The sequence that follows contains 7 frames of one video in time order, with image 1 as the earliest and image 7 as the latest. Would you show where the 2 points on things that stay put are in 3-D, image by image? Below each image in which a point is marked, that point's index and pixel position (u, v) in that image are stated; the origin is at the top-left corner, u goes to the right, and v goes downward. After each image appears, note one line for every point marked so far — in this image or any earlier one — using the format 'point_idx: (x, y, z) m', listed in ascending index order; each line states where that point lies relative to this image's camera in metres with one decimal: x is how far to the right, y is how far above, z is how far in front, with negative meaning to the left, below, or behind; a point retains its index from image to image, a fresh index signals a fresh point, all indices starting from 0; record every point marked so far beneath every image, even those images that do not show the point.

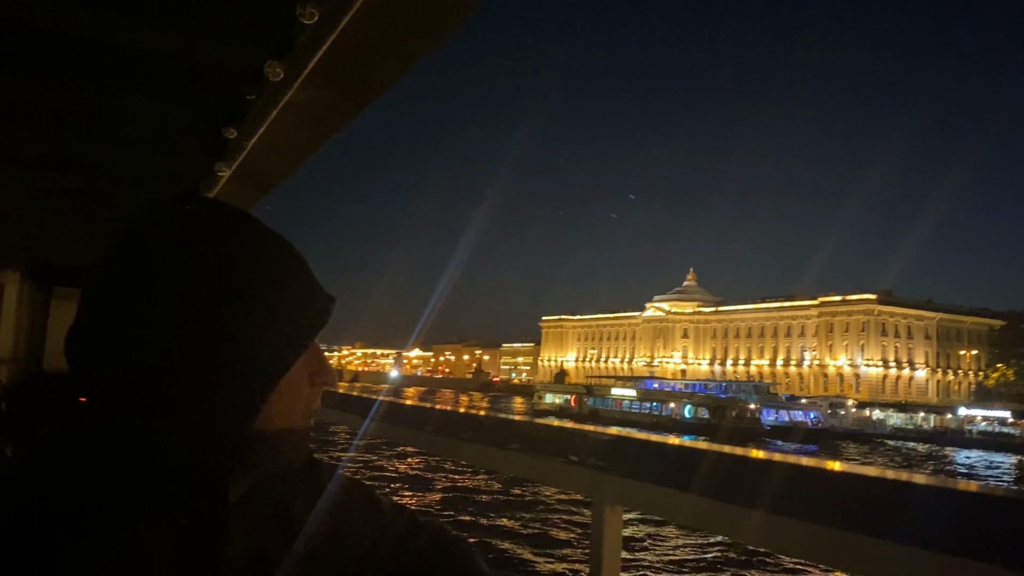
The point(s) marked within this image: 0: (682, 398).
0: (+3.0, -1.9, +14.0) m
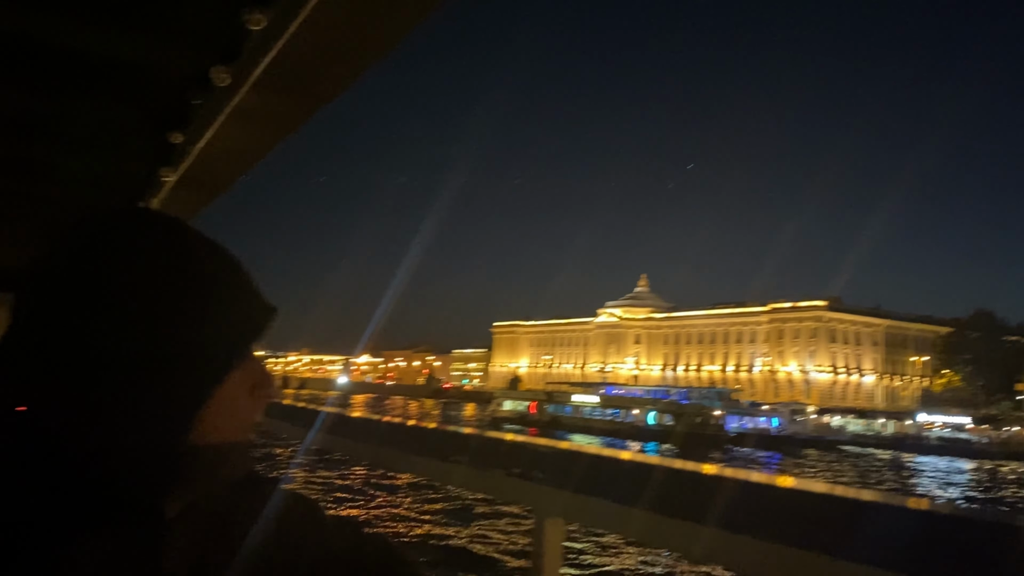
0: (+2.3, -1.9, +13.7) m
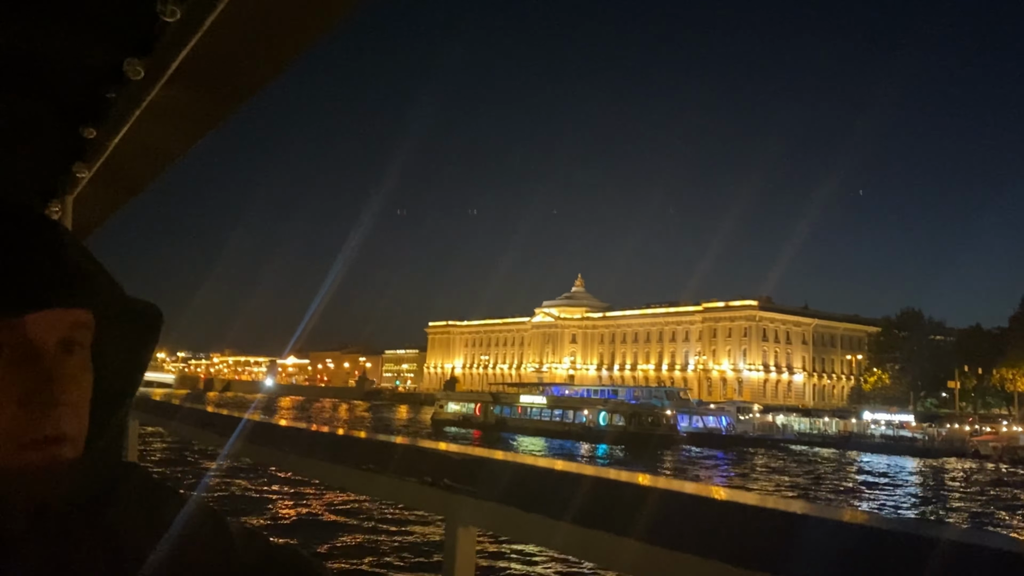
0: (+1.4, -1.9, +13.3) m
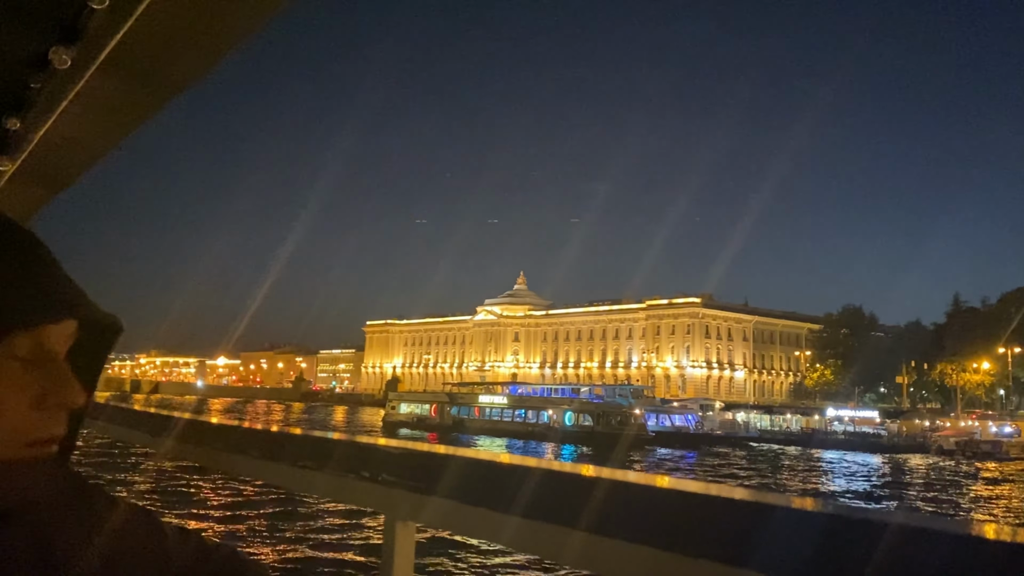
0: (+0.7, -1.8, +12.8) m
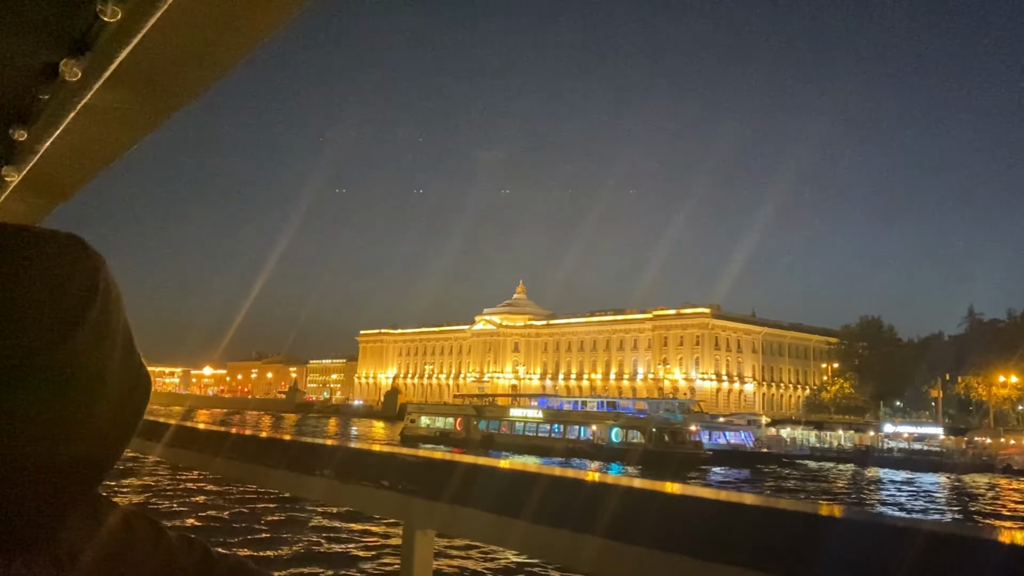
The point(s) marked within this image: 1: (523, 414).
0: (+1.2, -1.9, +11.8) m
1: (+0.2, -2.0, +12.7) m
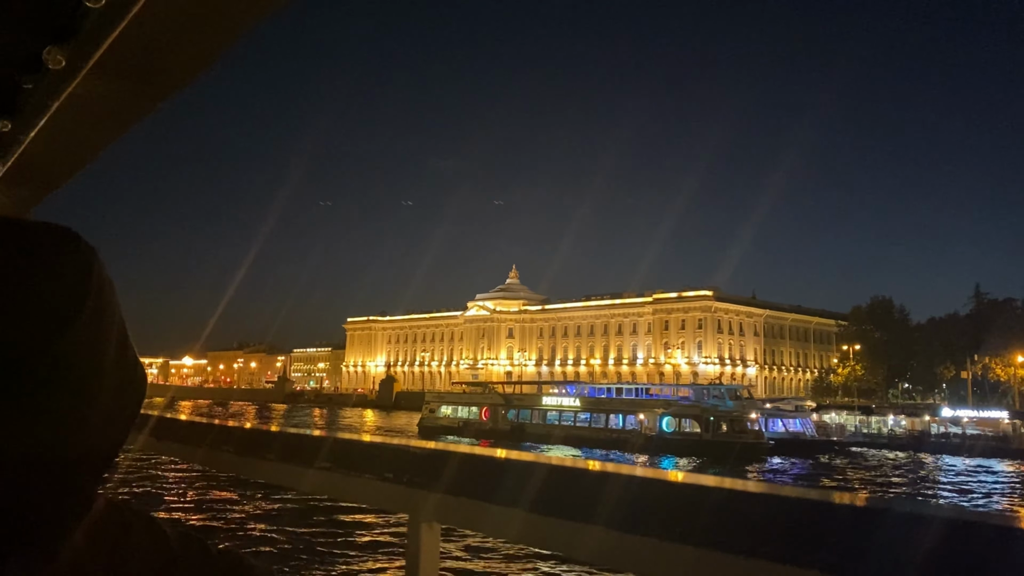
0: (+1.7, -1.6, +11.0) m
1: (+0.6, -1.7, +11.8) m
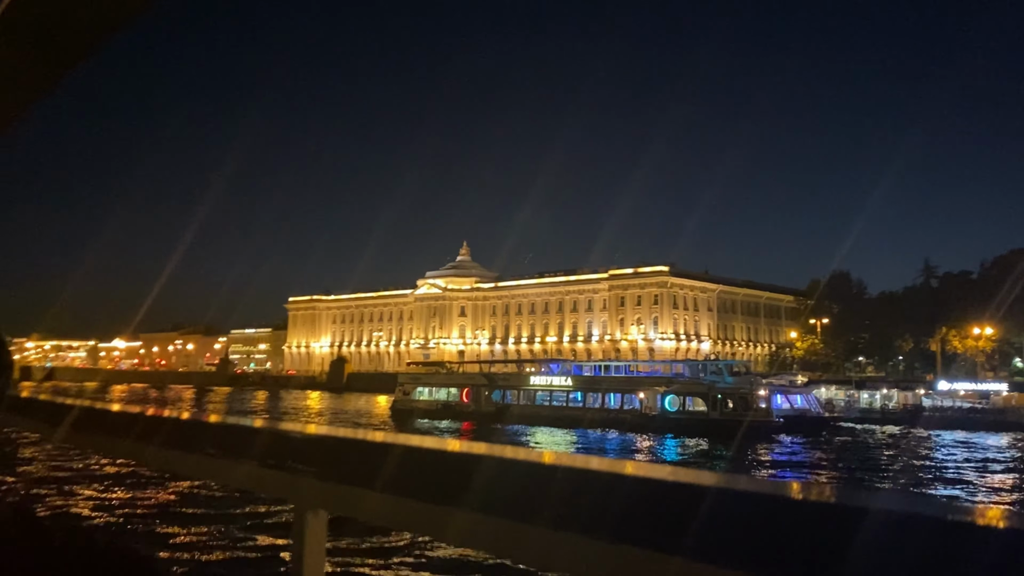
0: (+1.5, -1.2, +10.3) m
1: (+0.4, -1.3, +11.1) m
